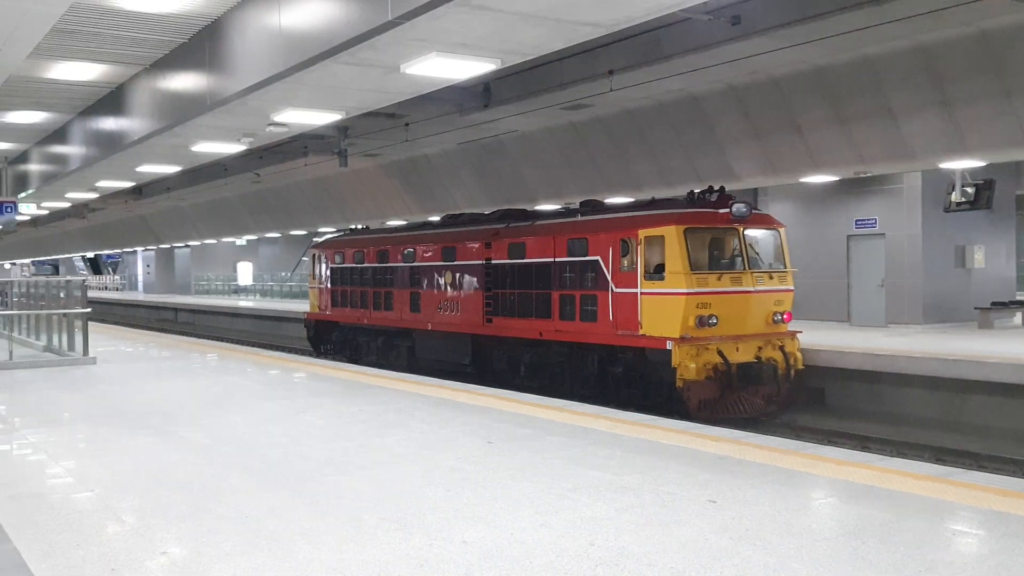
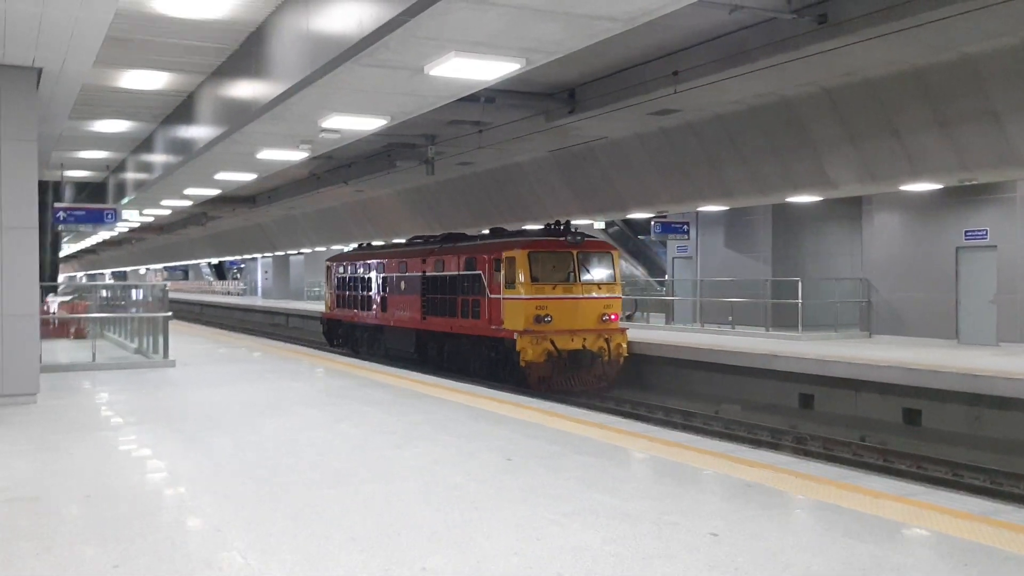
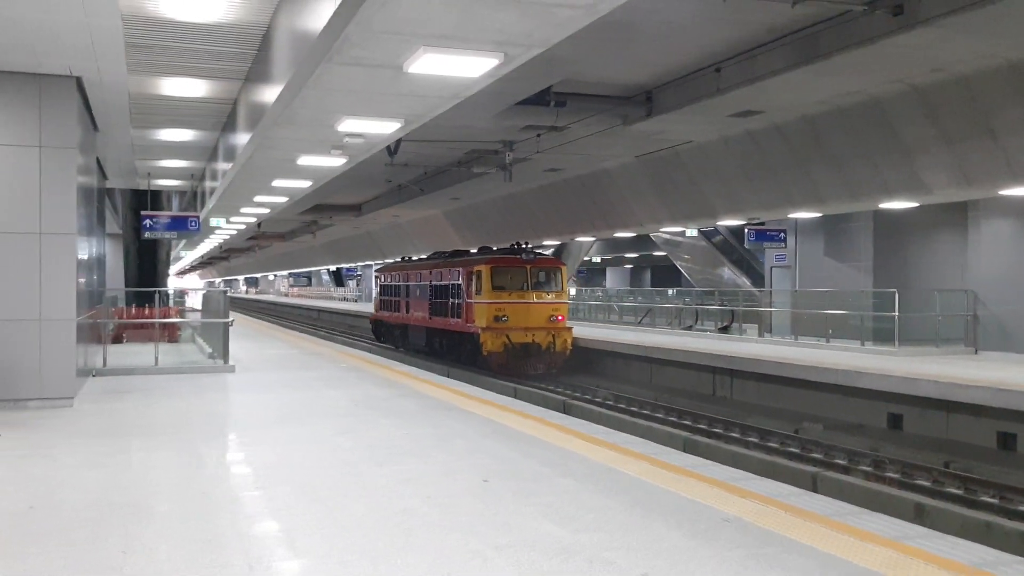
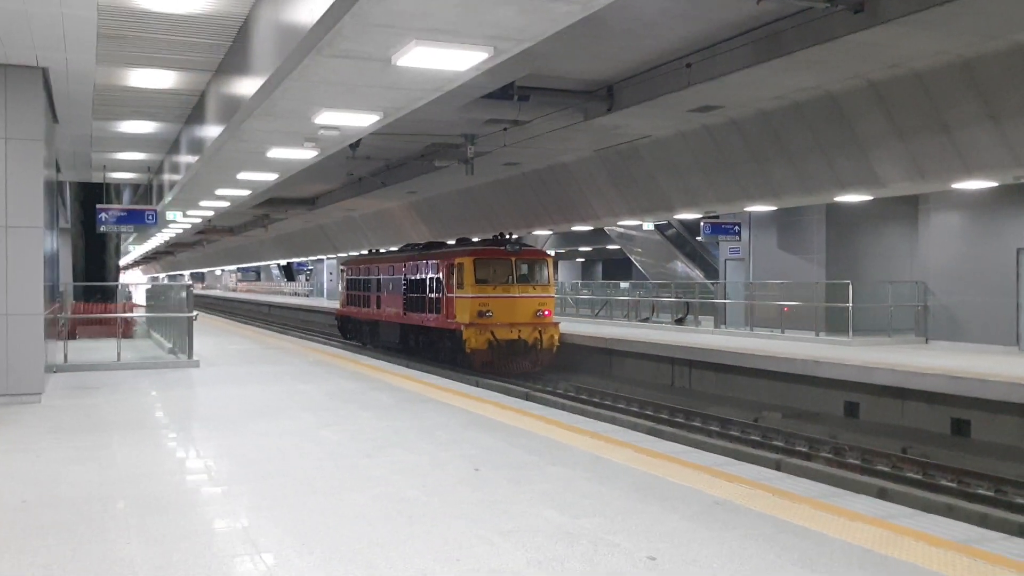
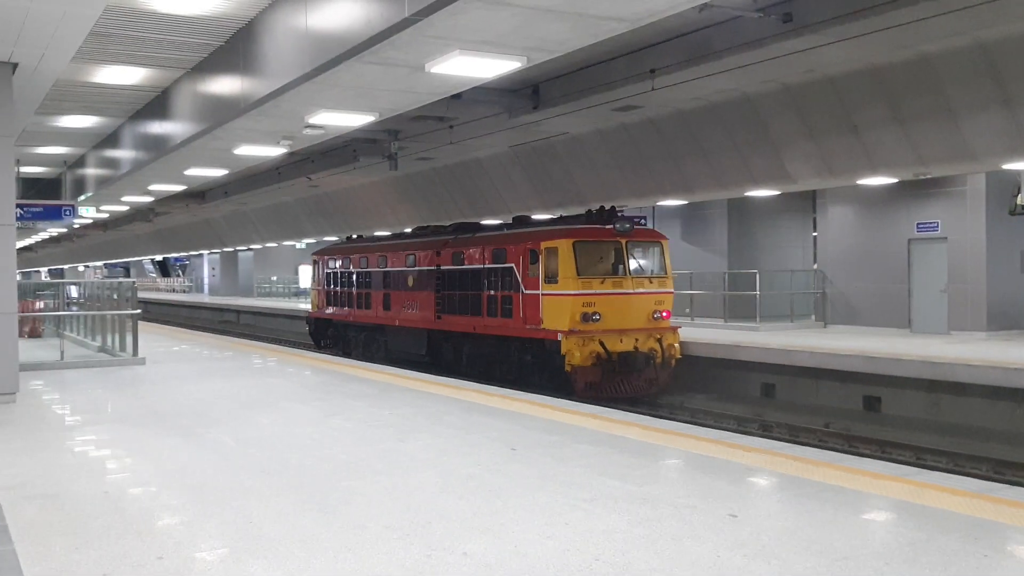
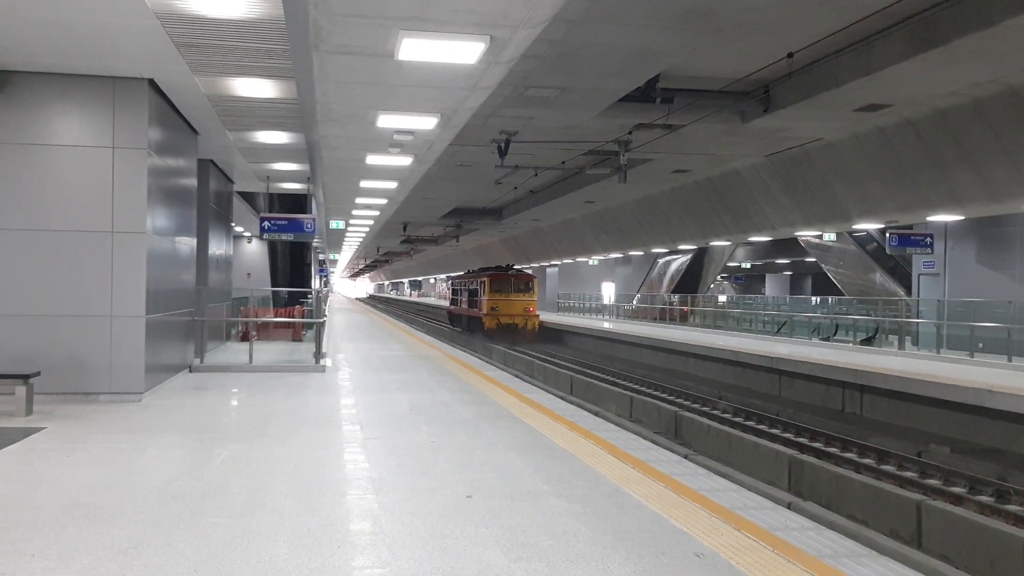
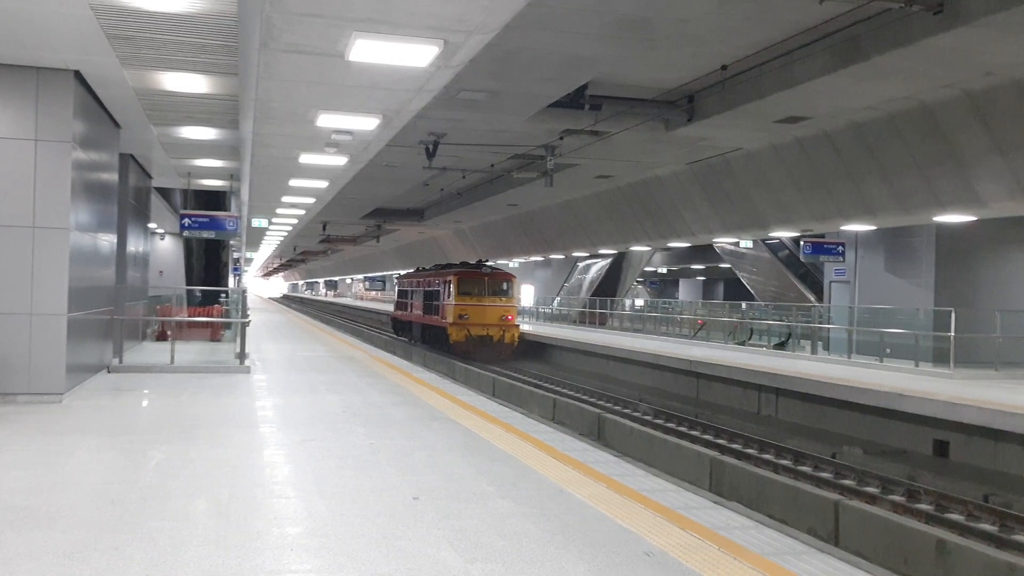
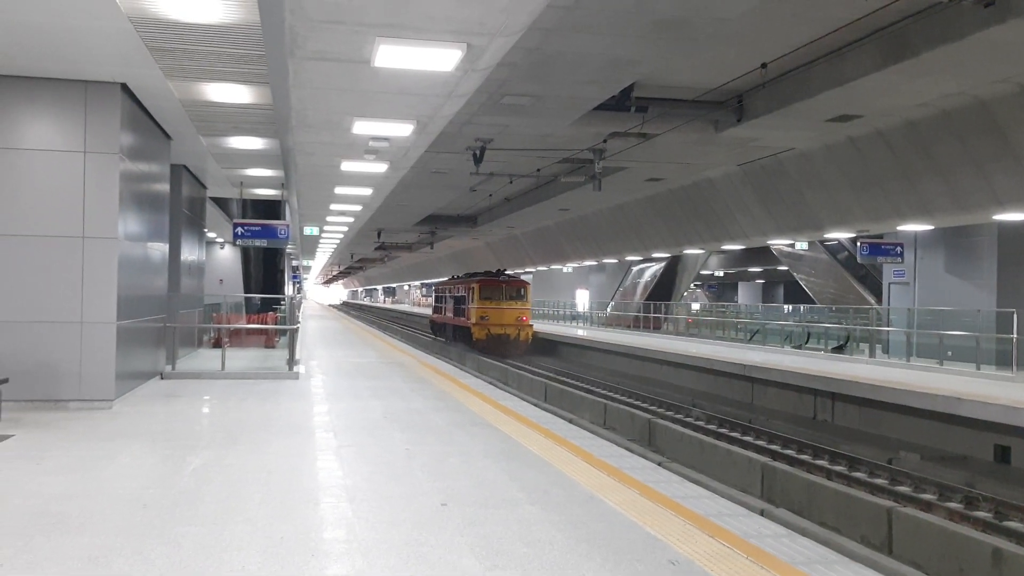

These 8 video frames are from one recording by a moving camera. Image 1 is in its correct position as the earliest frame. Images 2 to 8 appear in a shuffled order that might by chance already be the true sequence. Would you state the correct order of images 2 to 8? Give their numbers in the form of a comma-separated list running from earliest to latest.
5, 2, 4, 3, 7, 8, 6
